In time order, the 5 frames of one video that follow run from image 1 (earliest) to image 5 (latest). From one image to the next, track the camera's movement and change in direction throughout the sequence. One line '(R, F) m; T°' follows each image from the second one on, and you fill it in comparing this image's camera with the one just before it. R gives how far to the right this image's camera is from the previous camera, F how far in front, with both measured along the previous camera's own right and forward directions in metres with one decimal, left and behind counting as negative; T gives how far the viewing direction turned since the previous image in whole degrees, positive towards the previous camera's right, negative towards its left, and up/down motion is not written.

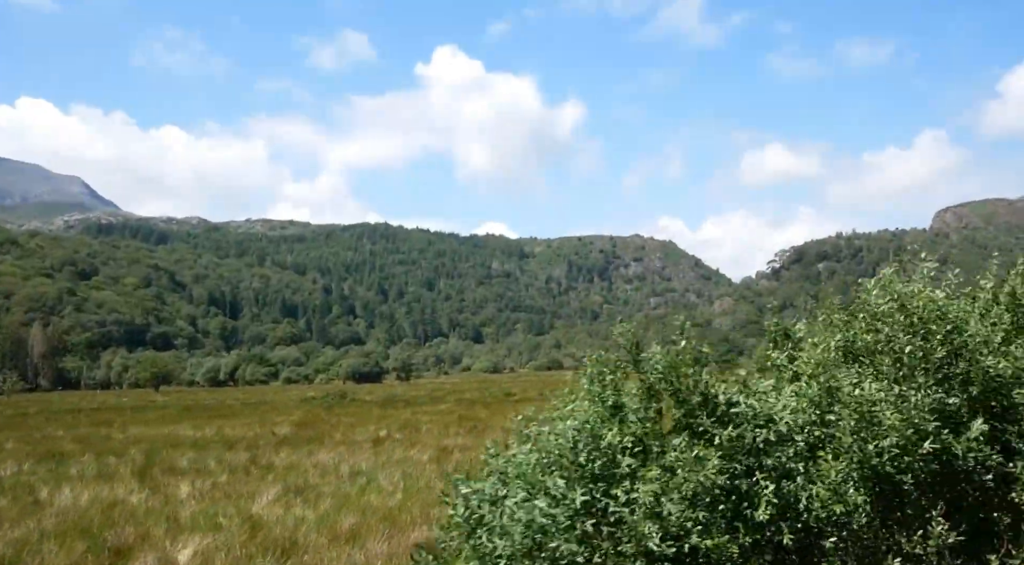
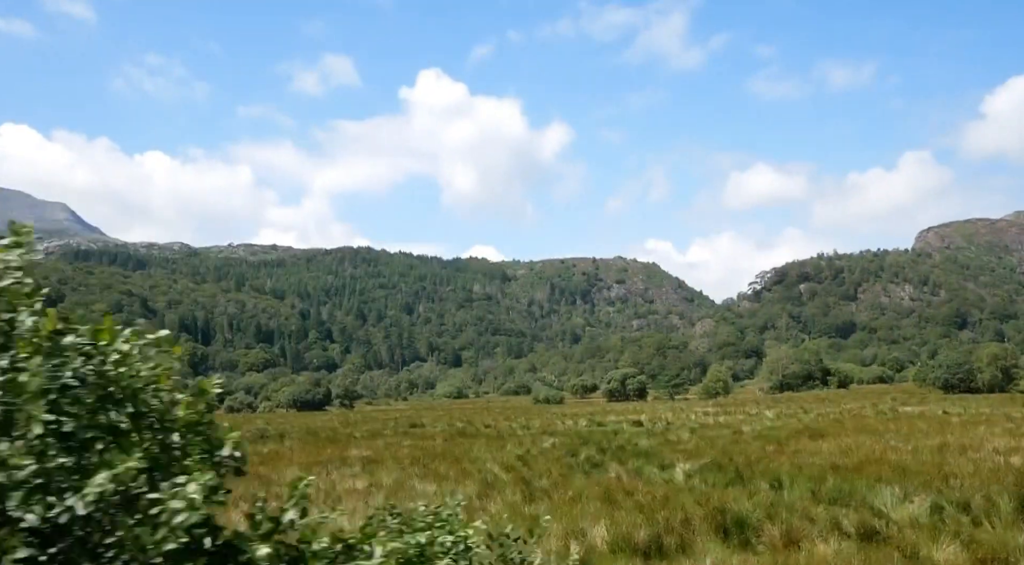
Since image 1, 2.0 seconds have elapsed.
(+3.9, +2.7) m; +1°
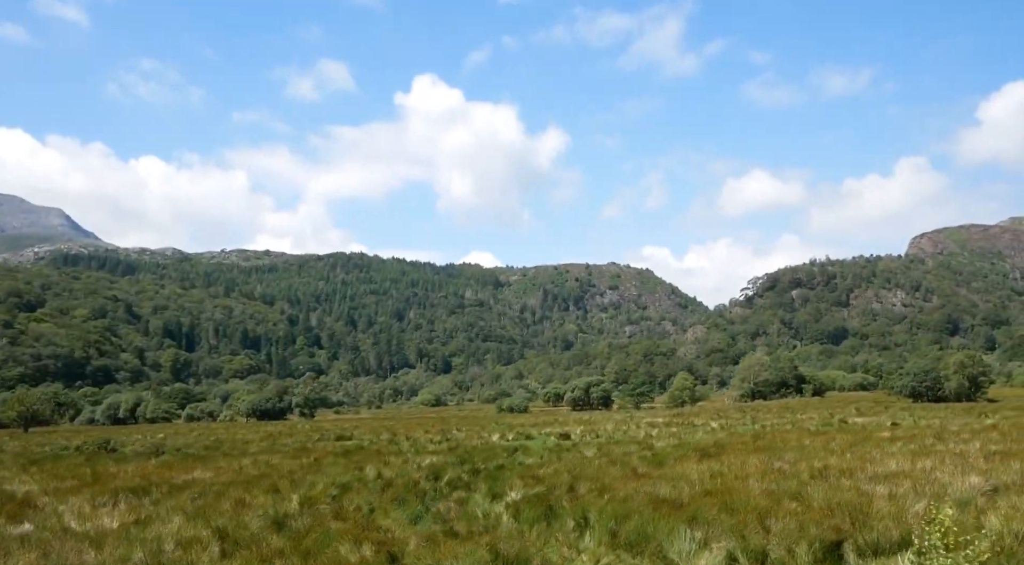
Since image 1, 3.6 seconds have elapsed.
(+2.9, +2.4) m; 0°
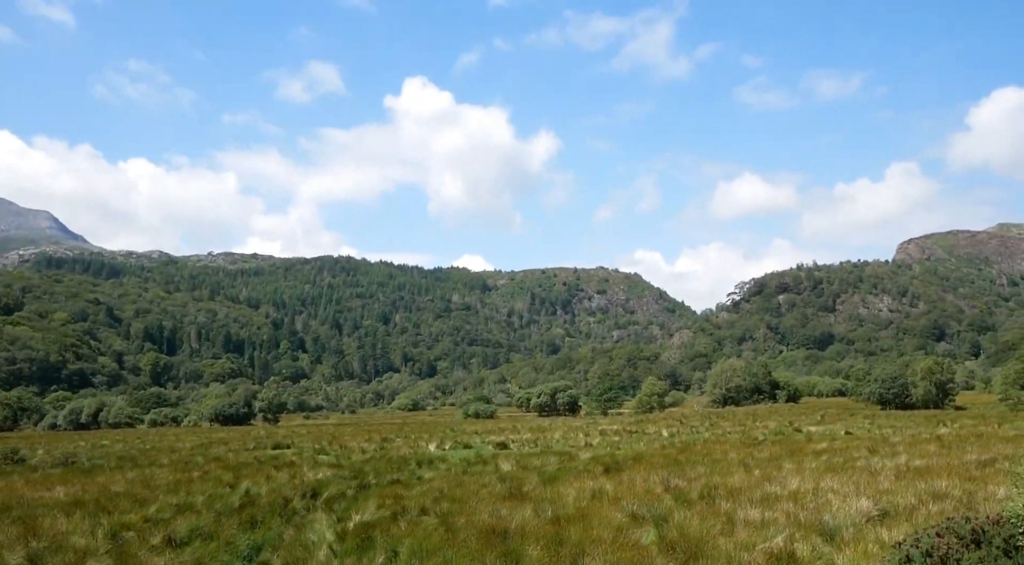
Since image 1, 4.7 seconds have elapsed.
(+2.0, +1.6) m; 0°
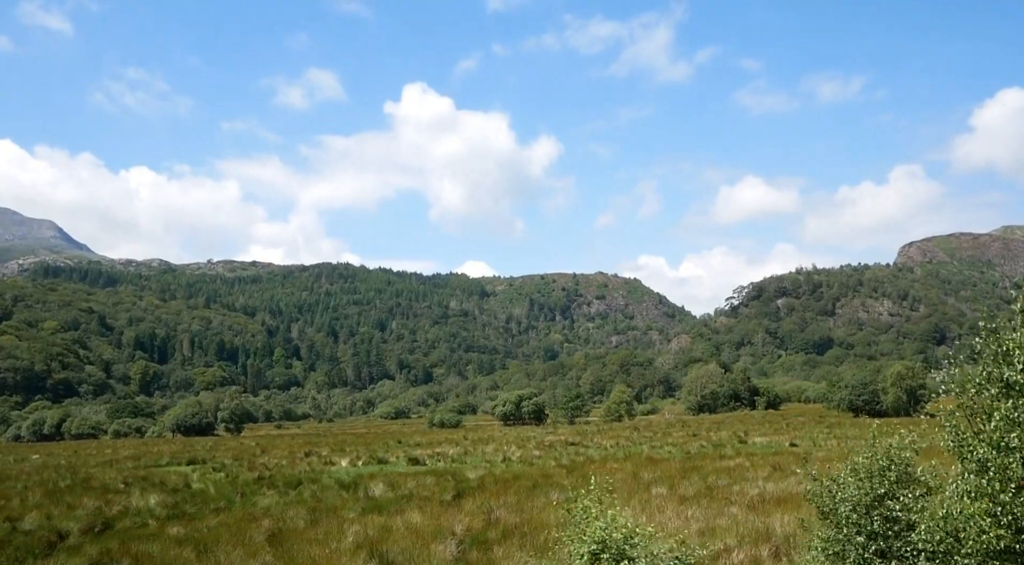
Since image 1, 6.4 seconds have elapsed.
(+3.0, +2.5) m; 0°
